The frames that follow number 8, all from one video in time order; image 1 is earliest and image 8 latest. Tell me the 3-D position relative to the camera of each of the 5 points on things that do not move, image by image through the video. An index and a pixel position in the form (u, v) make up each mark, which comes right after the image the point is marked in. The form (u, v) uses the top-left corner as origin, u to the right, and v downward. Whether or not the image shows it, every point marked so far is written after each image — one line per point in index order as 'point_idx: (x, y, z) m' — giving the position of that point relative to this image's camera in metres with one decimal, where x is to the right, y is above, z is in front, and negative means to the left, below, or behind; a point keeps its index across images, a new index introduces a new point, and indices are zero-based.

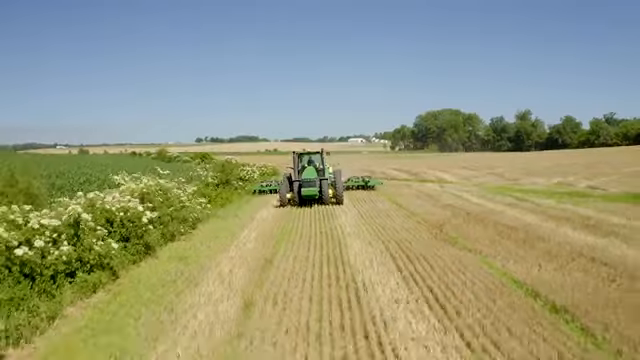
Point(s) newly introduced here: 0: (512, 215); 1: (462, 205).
0: (+3.5, -0.6, +14.4) m
1: (+3.0, -0.5, +17.1) m
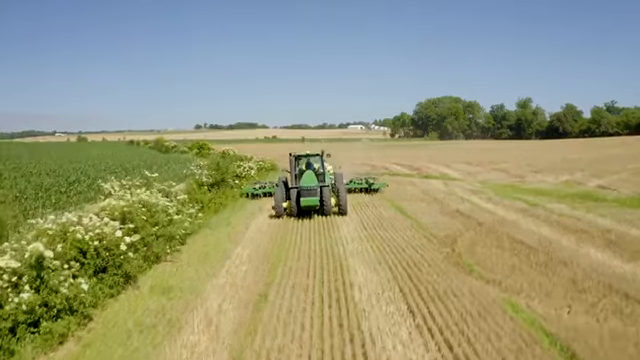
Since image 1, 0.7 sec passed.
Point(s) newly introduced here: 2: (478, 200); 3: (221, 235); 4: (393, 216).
0: (+3.5, -0.8, +13.5) m
1: (+3.0, -0.6, +16.1) m
2: (+3.7, -0.5, +18.9) m
3: (-1.6, -0.9, +13.0) m
4: (+1.3, -0.6, +15.1) m
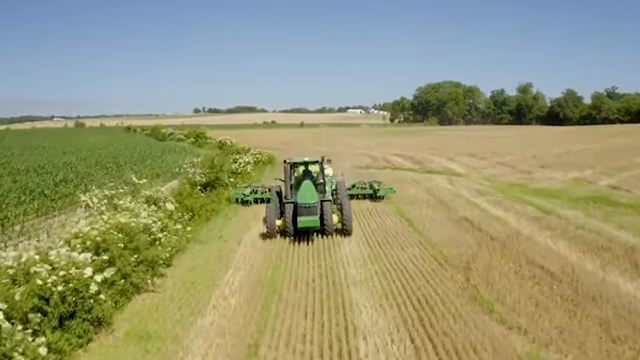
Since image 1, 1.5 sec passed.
0: (+3.4, -1.0, +12.4) m
1: (+3.0, -0.8, +15.1) m
2: (+3.7, -0.5, +17.9) m
3: (-1.6, -1.1, +11.9) m
4: (+1.3, -0.8, +14.0) m
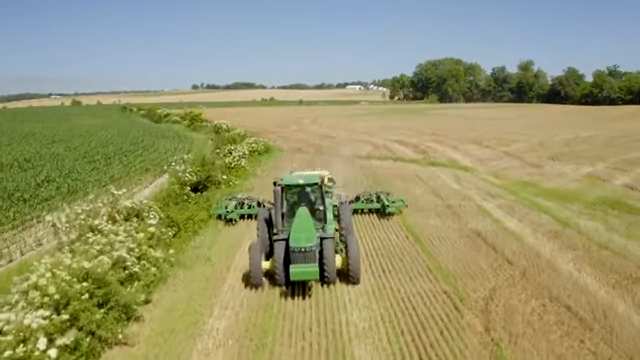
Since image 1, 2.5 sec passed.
0: (+3.4, -1.3, +11.2) m
1: (+3.0, -1.0, +13.9) m
2: (+3.7, -0.7, +16.7) m
3: (-1.6, -1.4, +10.7) m
4: (+1.3, -1.0, +12.8) m
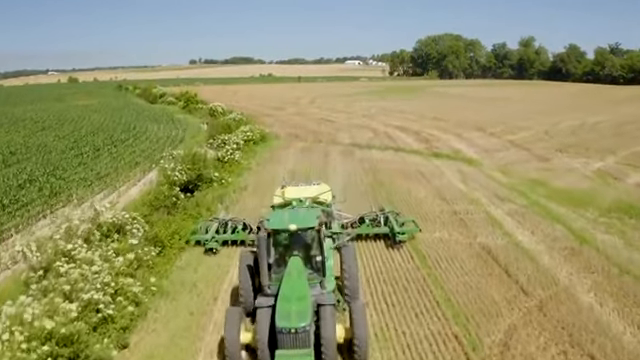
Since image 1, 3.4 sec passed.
0: (+3.4, -1.6, +10.3) m
1: (+2.9, -1.2, +12.9) m
2: (+3.6, -0.8, +15.7) m
3: (-1.7, -1.7, +9.7) m
4: (+1.3, -1.3, +11.8) m
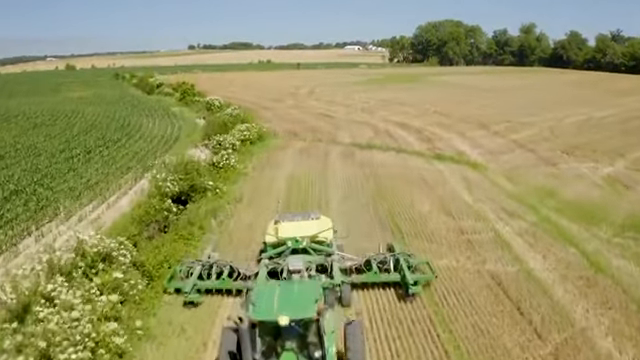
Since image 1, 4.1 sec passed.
0: (+3.4, -2.0, +9.5) m
1: (+2.9, -1.6, +12.1) m
2: (+3.6, -1.1, +14.9) m
3: (-1.7, -2.1, +9.0) m
4: (+1.2, -1.7, +11.1) m
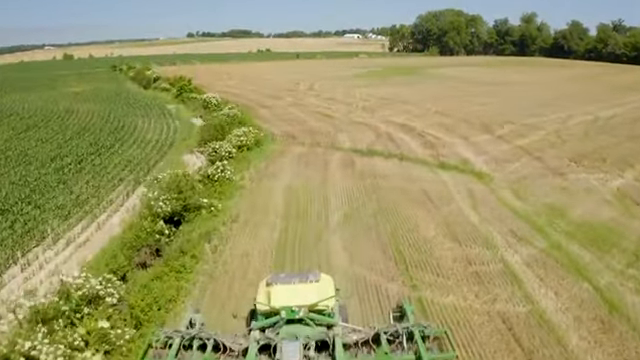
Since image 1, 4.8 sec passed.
0: (+3.4, -2.6, +8.8) m
1: (+2.9, -2.1, +11.4) m
2: (+3.6, -1.7, +14.2) m
3: (-1.7, -2.7, +8.3) m
4: (+1.2, -2.3, +10.4) m
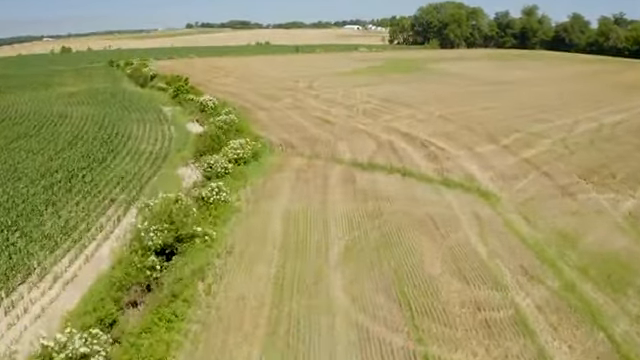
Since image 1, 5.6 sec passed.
0: (+3.4, -3.4, +8.0) m
1: (+2.9, -2.9, +10.6) m
2: (+3.6, -2.4, +13.4) m
3: (-1.7, -3.5, +7.5) m
4: (+1.2, -3.0, +9.6) m
